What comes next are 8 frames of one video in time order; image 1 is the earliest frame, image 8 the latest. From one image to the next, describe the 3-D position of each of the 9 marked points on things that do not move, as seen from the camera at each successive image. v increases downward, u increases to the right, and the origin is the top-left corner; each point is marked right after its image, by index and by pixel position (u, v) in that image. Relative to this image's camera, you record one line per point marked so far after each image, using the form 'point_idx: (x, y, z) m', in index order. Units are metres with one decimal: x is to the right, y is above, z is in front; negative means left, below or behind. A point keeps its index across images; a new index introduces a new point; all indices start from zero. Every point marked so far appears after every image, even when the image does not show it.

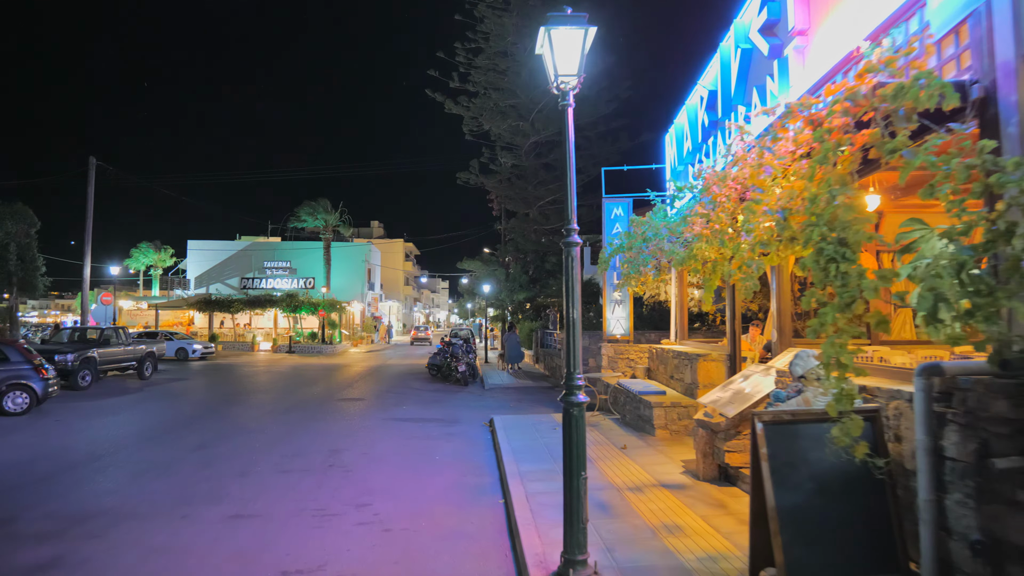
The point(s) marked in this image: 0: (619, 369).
0: (+2.0, -1.5, +11.3) m
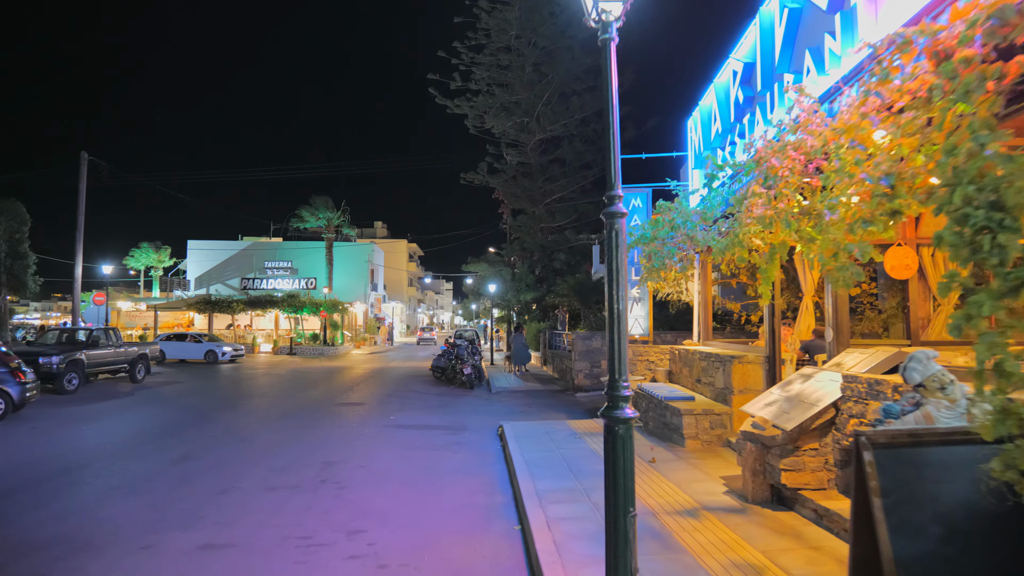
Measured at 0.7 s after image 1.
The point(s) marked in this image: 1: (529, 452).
0: (+2.1, -1.4, +10.5) m
1: (+0.2, -1.9, +7.3) m
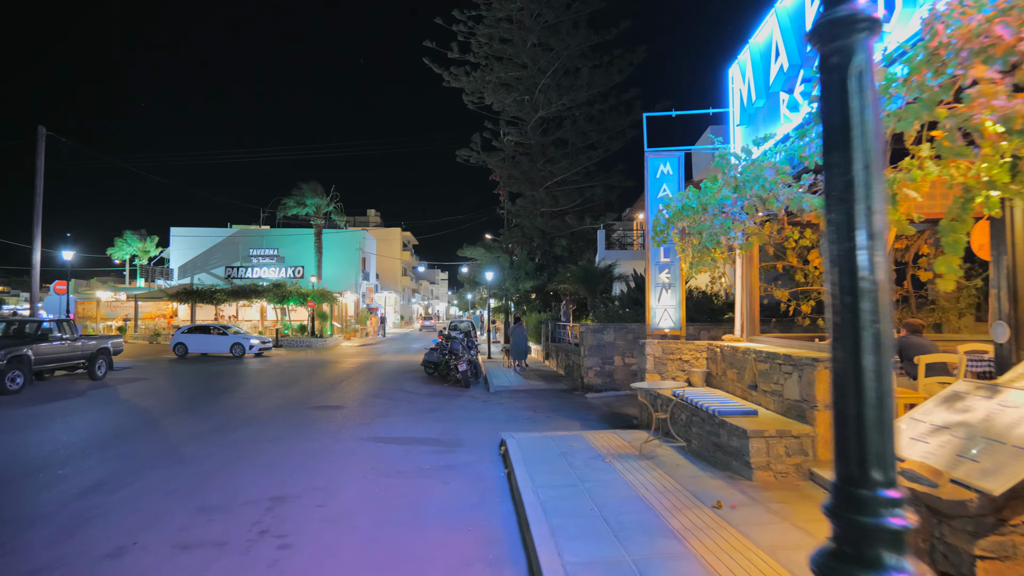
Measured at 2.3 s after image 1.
0: (+2.2, -1.2, +8.7) m
1: (+0.3, -1.8, +5.4) m
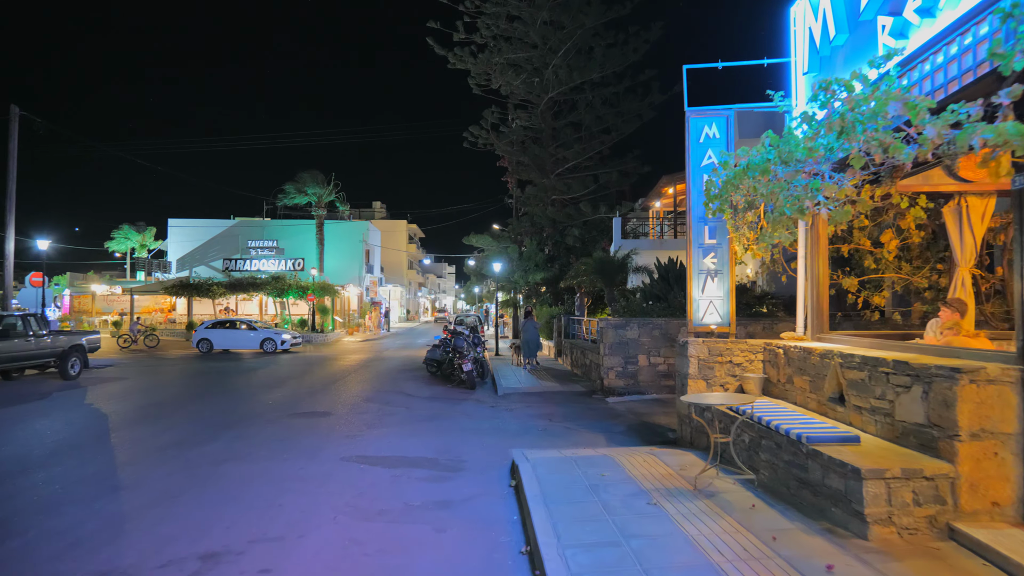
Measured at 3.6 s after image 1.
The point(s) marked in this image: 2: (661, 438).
0: (+2.4, -1.0, +7.1) m
1: (+0.4, -1.6, +3.9) m
2: (+2.0, -2.0, +8.2) m
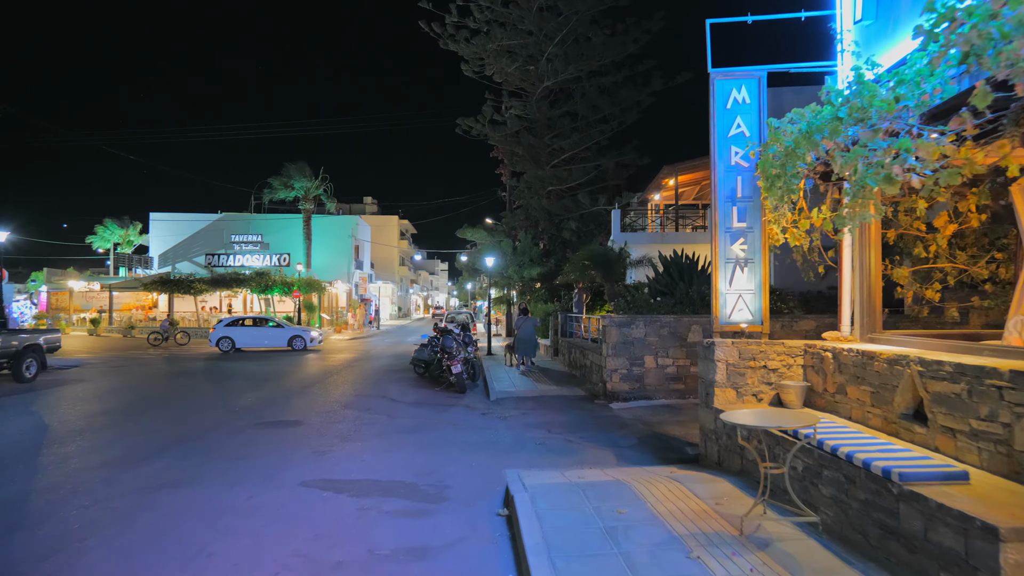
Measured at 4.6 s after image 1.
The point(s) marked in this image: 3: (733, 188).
0: (+2.3, -1.0, +6.0) m
1: (+0.4, -1.6, +2.8) m
2: (+1.9, -1.9, +7.0) m
3: (+2.3, +1.0, +6.4) m
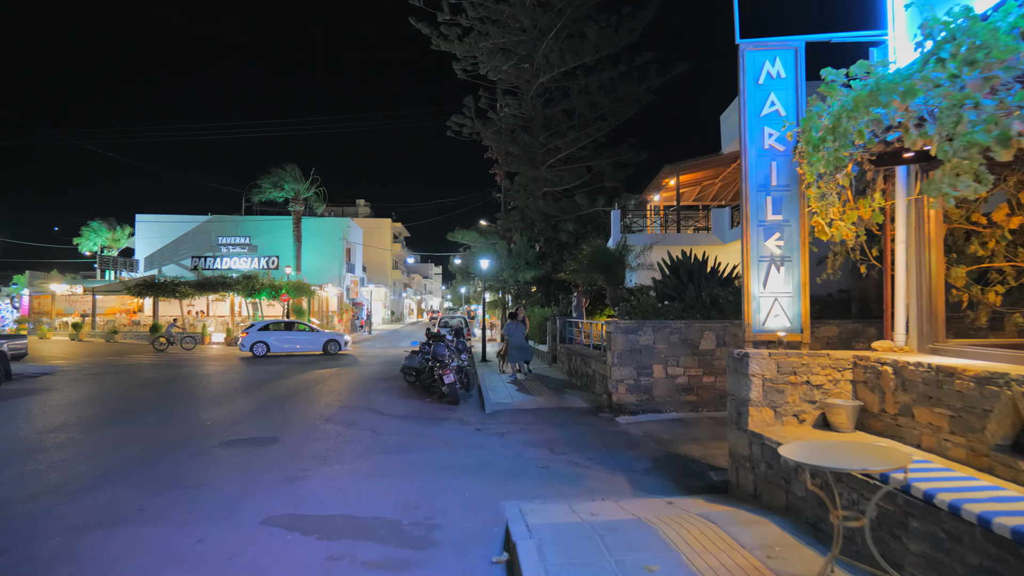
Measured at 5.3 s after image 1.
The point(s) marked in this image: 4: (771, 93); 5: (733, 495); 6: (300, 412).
0: (+2.3, -1.0, +5.1) m
1: (+0.4, -1.6, +1.9) m
2: (+1.9, -1.9, +6.2) m
3: (+2.3, +1.0, +5.5) m
4: (+2.3, +1.8, +5.6) m
5: (+1.9, -1.8, +5.4) m
6: (-3.8, -2.2, +11.2) m
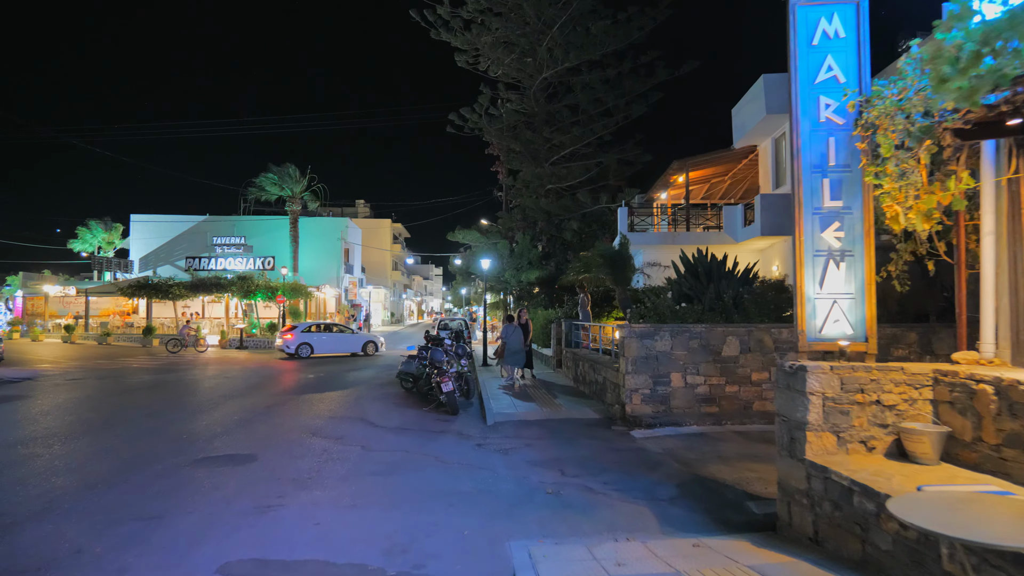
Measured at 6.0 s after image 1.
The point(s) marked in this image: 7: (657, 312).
0: (+2.3, -1.0, +4.2) m
1: (+0.5, -1.6, +1.0) m
2: (+1.9, -1.9, +5.3) m
3: (+2.3, +1.0, +4.7) m
4: (+2.4, +1.8, +4.7) m
5: (+2.0, -1.8, +4.5) m
6: (-3.8, -2.3, +10.3) m
7: (+2.5, -0.4, +10.8) m
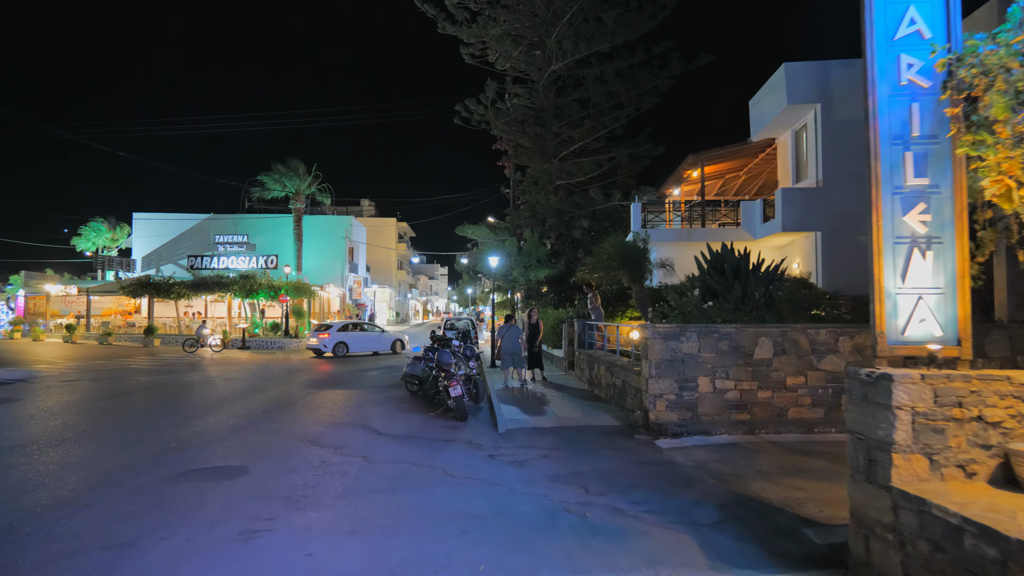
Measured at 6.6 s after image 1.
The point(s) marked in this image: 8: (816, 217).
0: (+2.5, -0.9, +3.5) m
1: (+0.6, -1.5, +0.3) m
2: (+2.1, -1.9, +4.6) m
3: (+2.5, +1.1, +3.9) m
4: (+2.5, +1.8, +4.0) m
5: (+2.1, -1.8, +3.8) m
6: (-3.6, -2.2, +9.6) m
7: (+2.8, -0.4, +10.1) m
8: (+7.7, +1.8, +15.5) m
